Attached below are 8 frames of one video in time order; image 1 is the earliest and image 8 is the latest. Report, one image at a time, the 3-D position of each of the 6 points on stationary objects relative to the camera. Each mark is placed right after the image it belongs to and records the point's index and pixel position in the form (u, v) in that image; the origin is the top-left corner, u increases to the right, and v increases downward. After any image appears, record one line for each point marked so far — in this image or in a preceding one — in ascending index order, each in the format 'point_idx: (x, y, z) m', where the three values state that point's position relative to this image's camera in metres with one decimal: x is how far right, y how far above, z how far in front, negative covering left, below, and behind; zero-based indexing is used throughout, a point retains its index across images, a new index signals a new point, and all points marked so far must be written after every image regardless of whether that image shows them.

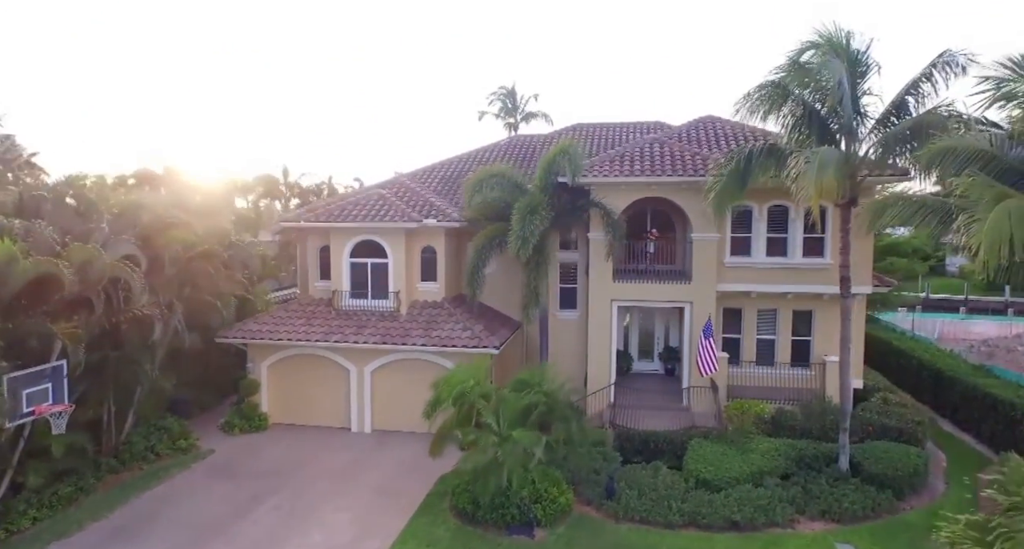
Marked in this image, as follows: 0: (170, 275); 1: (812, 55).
0: (-8.0, 0.0, +16.8) m
1: (+6.9, +5.0, +16.4) m
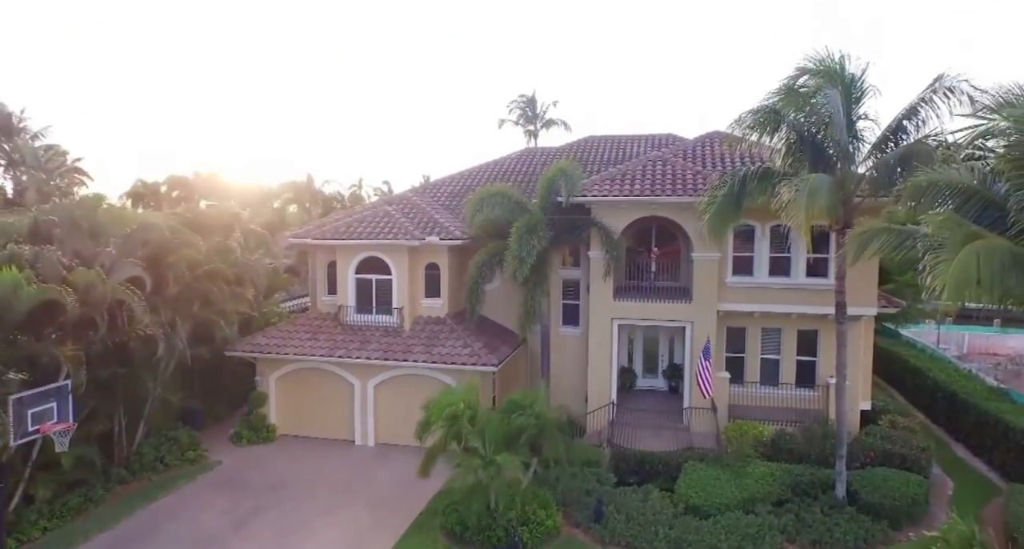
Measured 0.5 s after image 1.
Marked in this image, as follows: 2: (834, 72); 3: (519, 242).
0: (-8.2, -0.5, +17.4) m
1: (+6.7, +4.4, +16.2) m
2: (+7.0, +4.3, +15.7) m
3: (+0.2, +0.9, +19.5) m
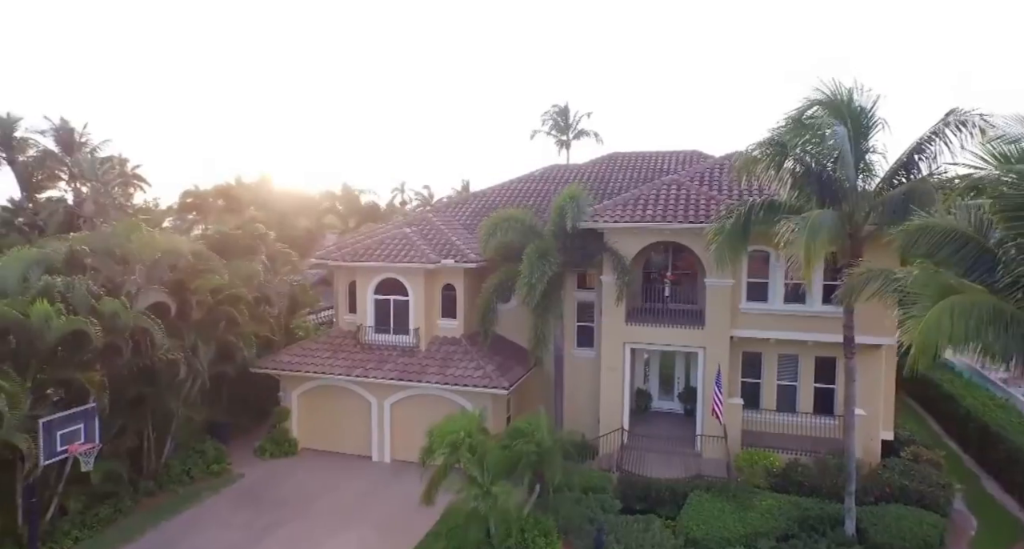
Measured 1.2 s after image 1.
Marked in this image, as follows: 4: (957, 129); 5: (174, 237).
0: (-8.1, -1.1, +18.3) m
1: (+6.7, +3.6, +15.9) m
2: (+7.0, +3.5, +15.4) m
3: (+0.5, +0.2, +19.7) m
4: (+9.2, +3.0, +14.9) m
5: (-9.3, +0.9, +19.8) m
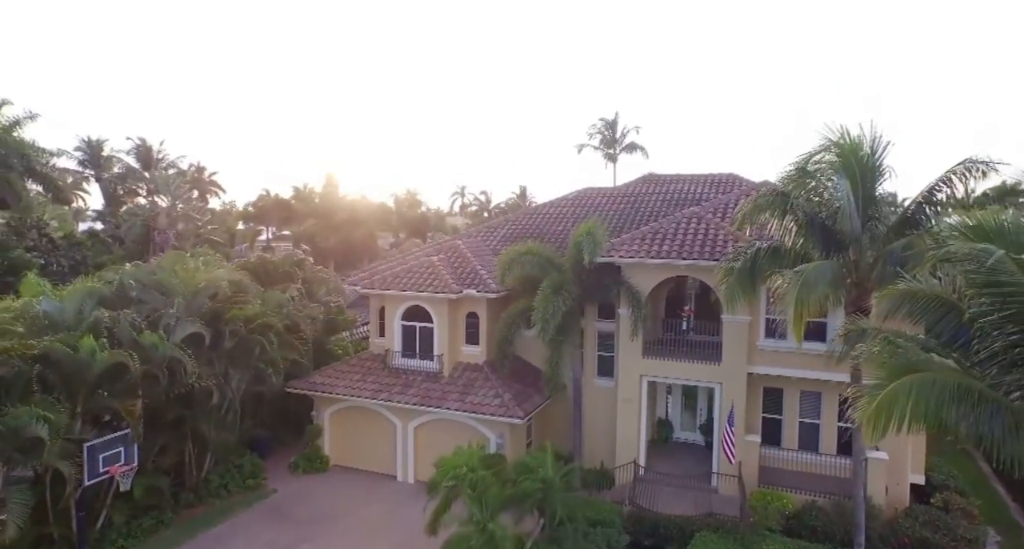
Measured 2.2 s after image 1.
0: (-7.8, -2.0, +19.7) m
1: (+6.7, +2.5, +15.6) m
2: (+6.9, +2.5, +15.1) m
3: (+1.0, -0.8, +20.1) m
4: (+9.1, +1.9, +14.4) m
5: (-8.8, +0.1, +21.2) m
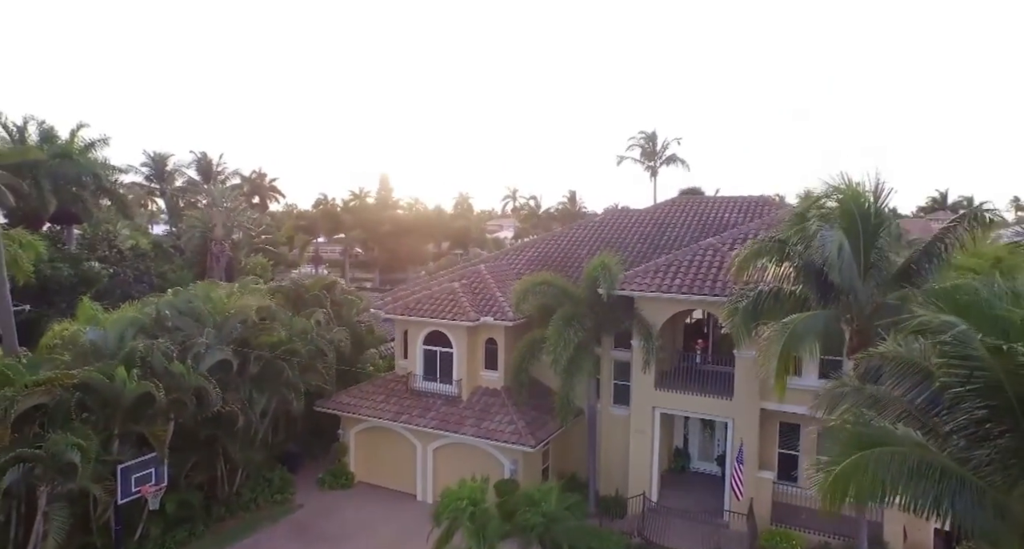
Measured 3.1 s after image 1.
0: (-7.4, -2.9, +20.8) m
1: (+6.6, +1.5, +15.3) m
2: (+6.8, +1.4, +14.8) m
3: (+1.3, -1.7, +20.4) m
4: (+8.9, +0.9, +13.9) m
5: (-8.3, -0.7, +22.4) m
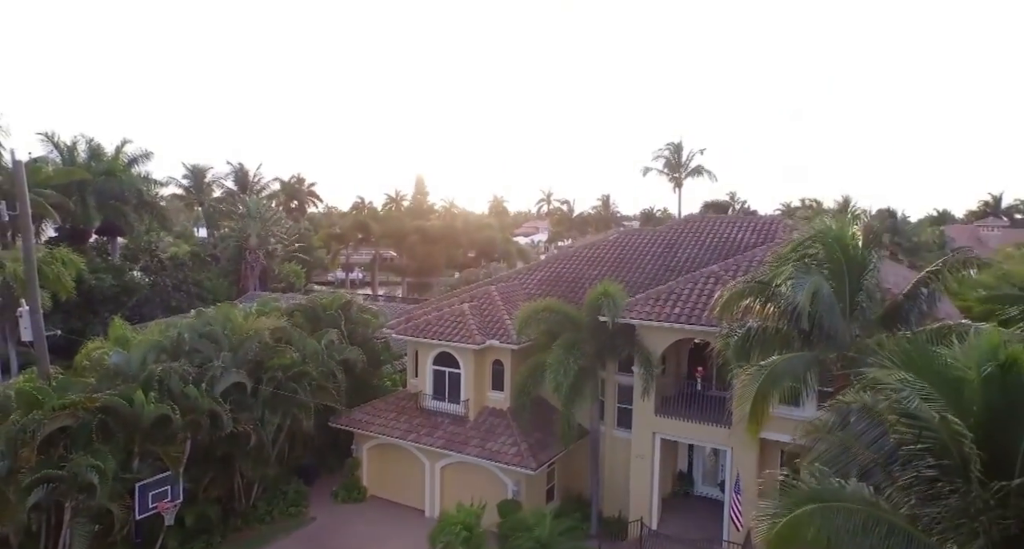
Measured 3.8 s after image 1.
0: (-7.4, -3.6, +21.8) m
1: (+6.3, +0.6, +15.4) m
2: (+6.5, +0.5, +14.8) m
3: (+1.3, -2.5, +20.8) m
4: (+8.5, 0.0, +13.9) m
5: (-8.1, -1.4, +23.4) m
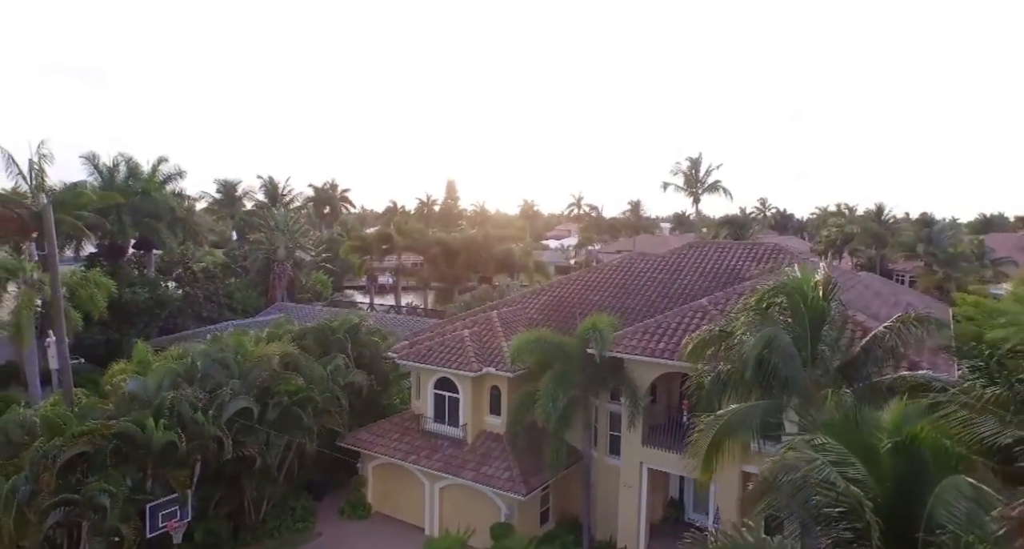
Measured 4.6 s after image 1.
0: (-7.6, -4.6, +23.0) m
1: (+5.7, -0.5, +15.8) m
2: (+5.8, -0.6, +15.2) m
3: (+1.0, -3.5, +21.5) m
4: (+7.8, -1.1, +14.1) m
5: (-8.2, -2.4, +24.7) m
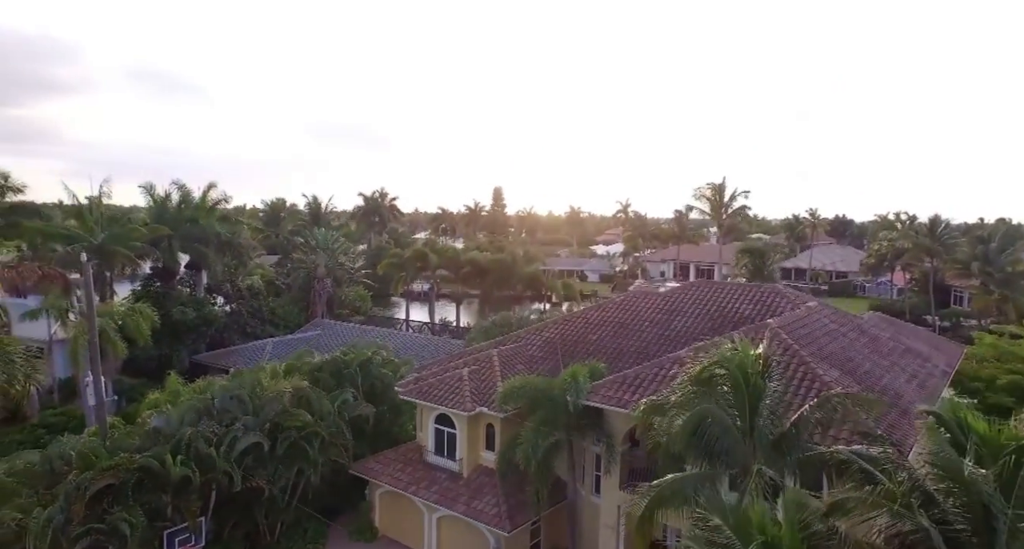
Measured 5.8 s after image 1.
0: (-8.0, -6.1, +25.2) m
1: (+4.7, -2.3, +16.7) m
2: (+4.7, -2.4, +16.1) m
3: (+0.5, -5.2, +22.9) m
4: (+6.5, -3.0, +14.8) m
5: (-8.4, -3.9, +26.9) m
